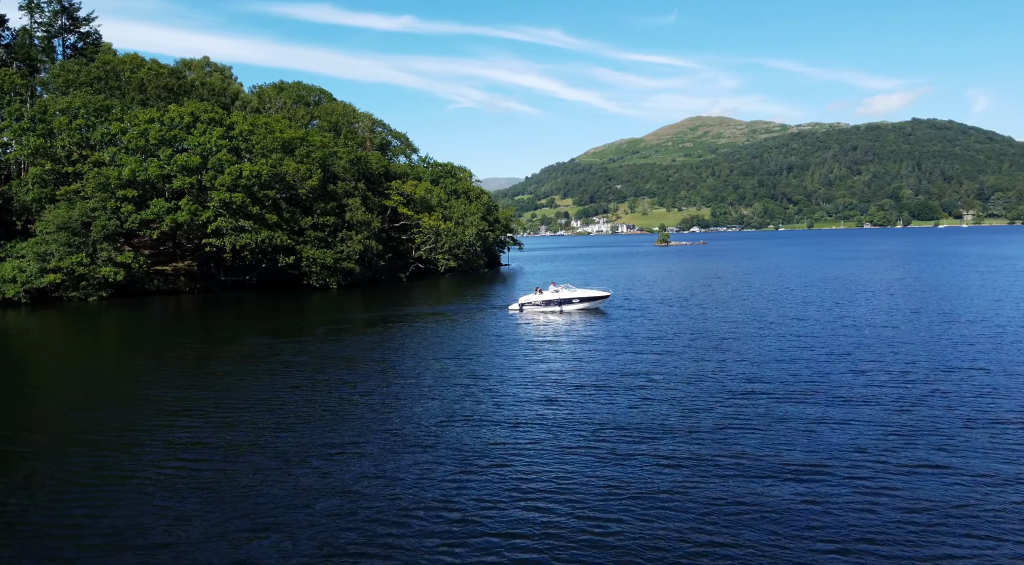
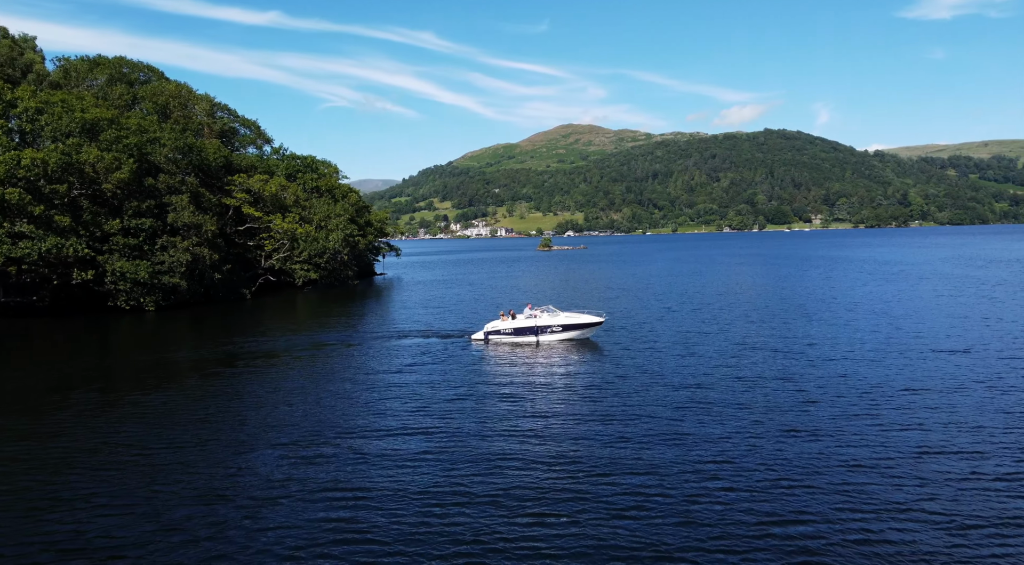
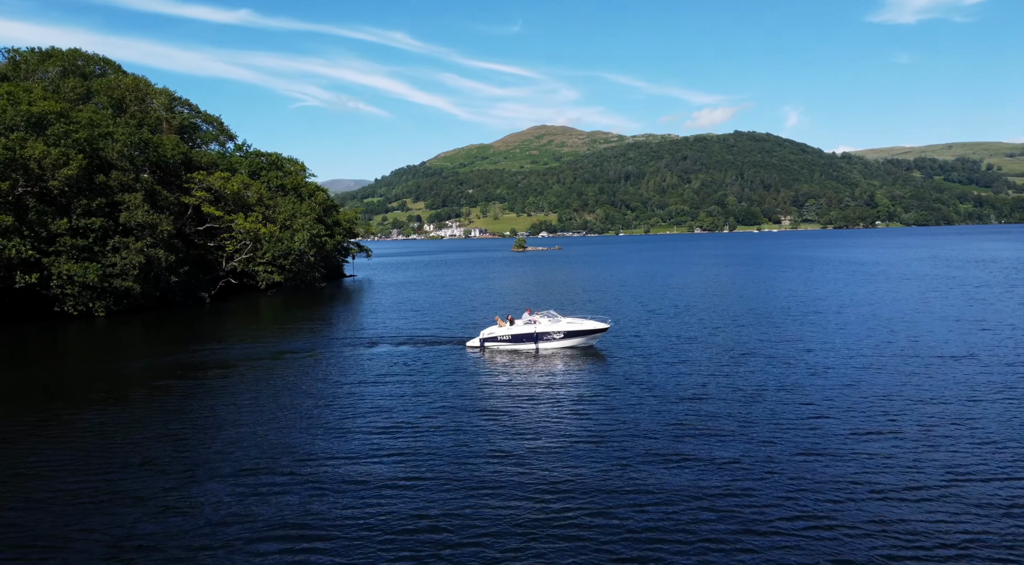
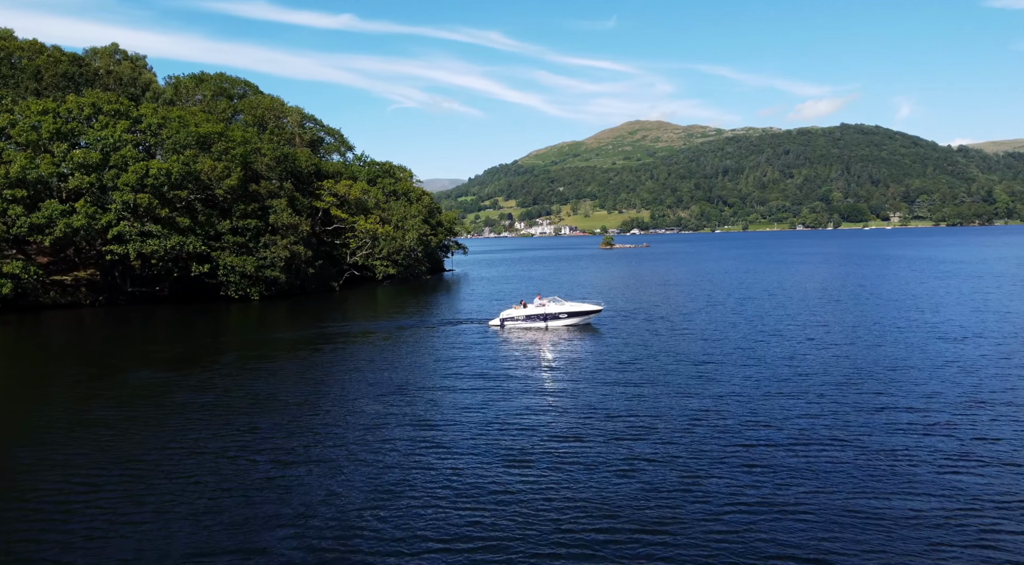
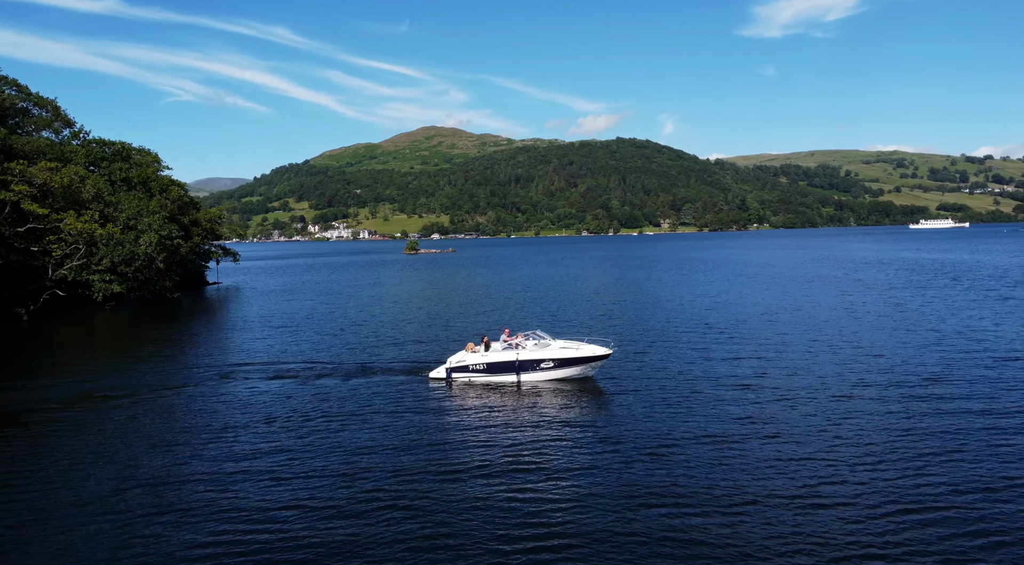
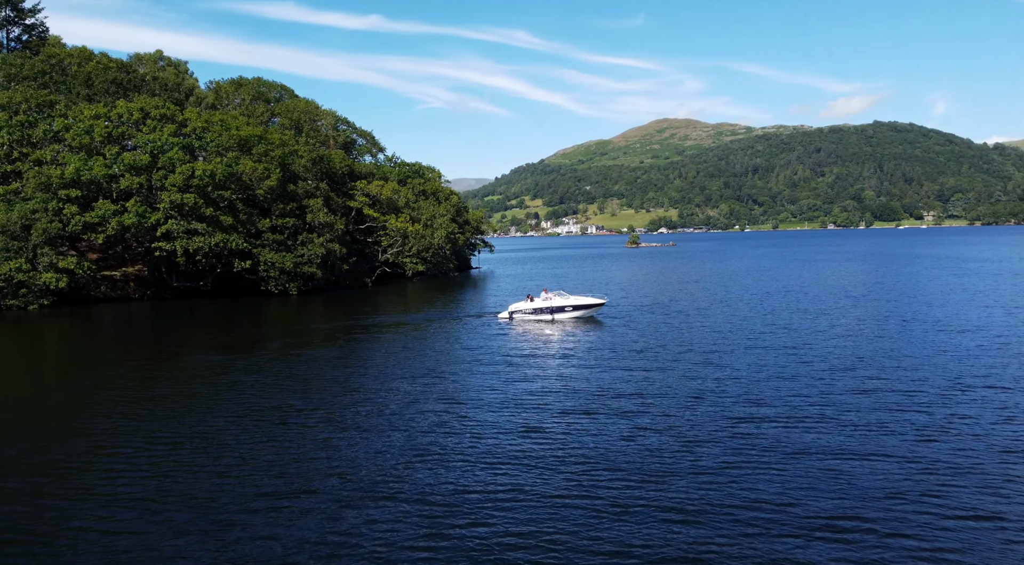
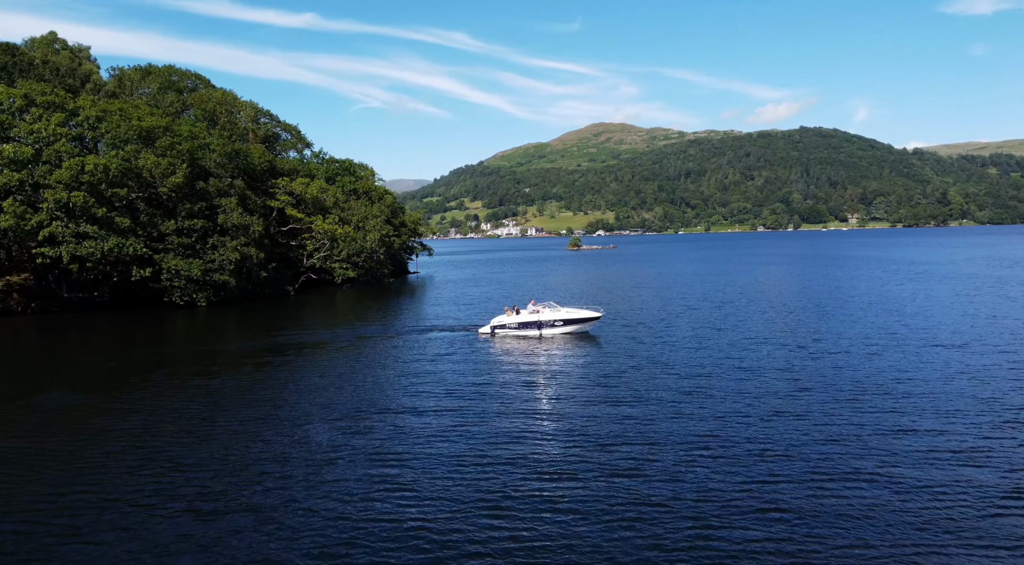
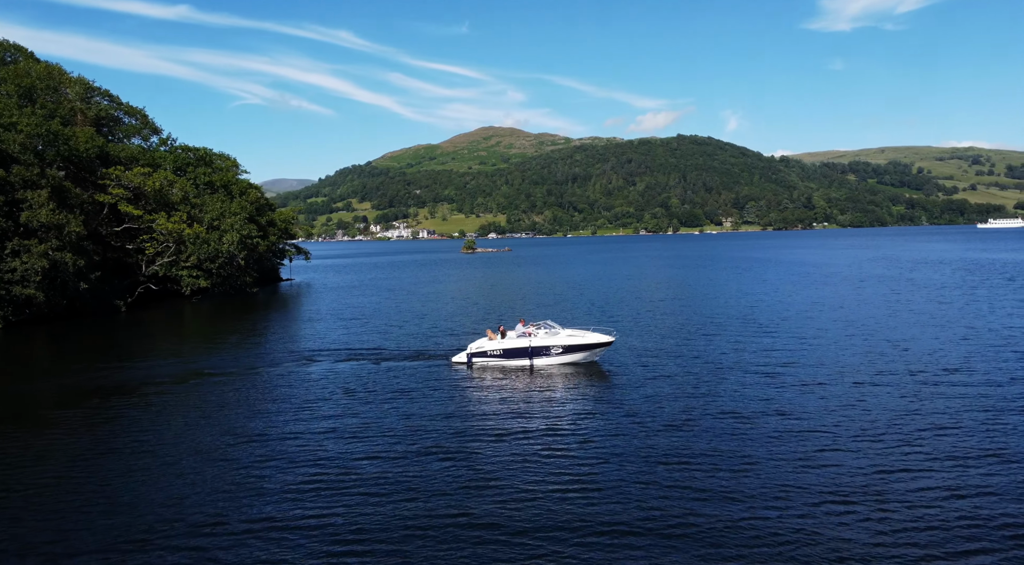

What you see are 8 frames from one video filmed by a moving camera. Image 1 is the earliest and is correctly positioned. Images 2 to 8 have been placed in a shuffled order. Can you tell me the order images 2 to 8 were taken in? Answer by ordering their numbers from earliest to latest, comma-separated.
6, 4, 7, 2, 3, 8, 5
